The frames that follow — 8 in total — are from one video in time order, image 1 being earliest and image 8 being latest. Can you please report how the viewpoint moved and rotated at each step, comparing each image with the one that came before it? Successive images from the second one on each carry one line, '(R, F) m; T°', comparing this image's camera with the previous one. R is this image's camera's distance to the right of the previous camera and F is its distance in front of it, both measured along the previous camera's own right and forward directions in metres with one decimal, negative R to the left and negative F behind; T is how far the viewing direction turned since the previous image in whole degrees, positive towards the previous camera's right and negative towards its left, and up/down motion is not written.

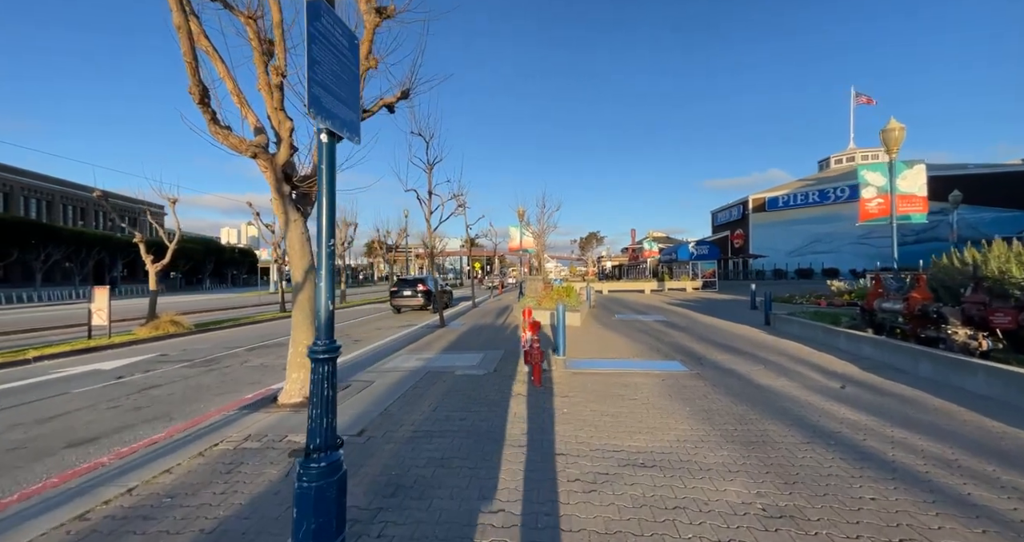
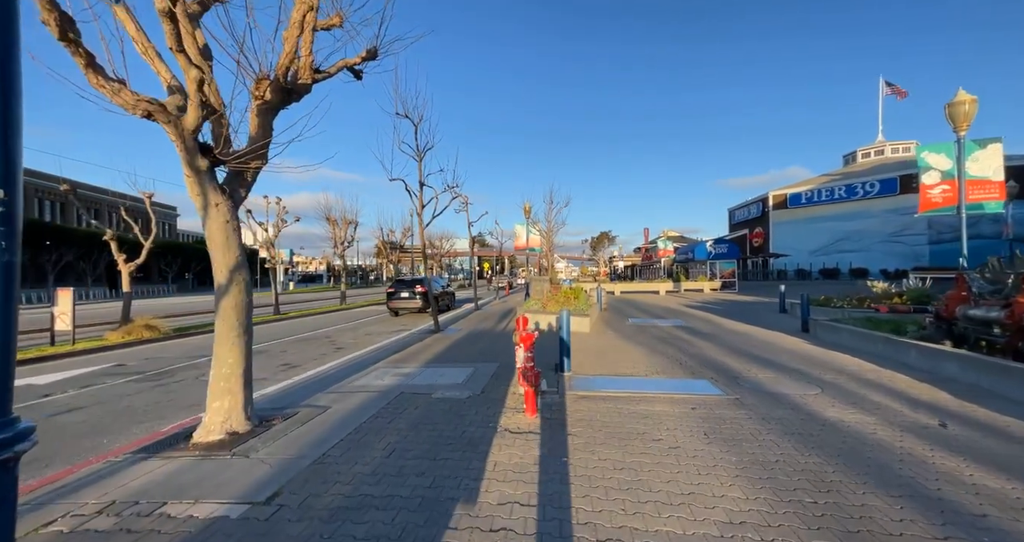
(+0.3, +1.5) m; -2°
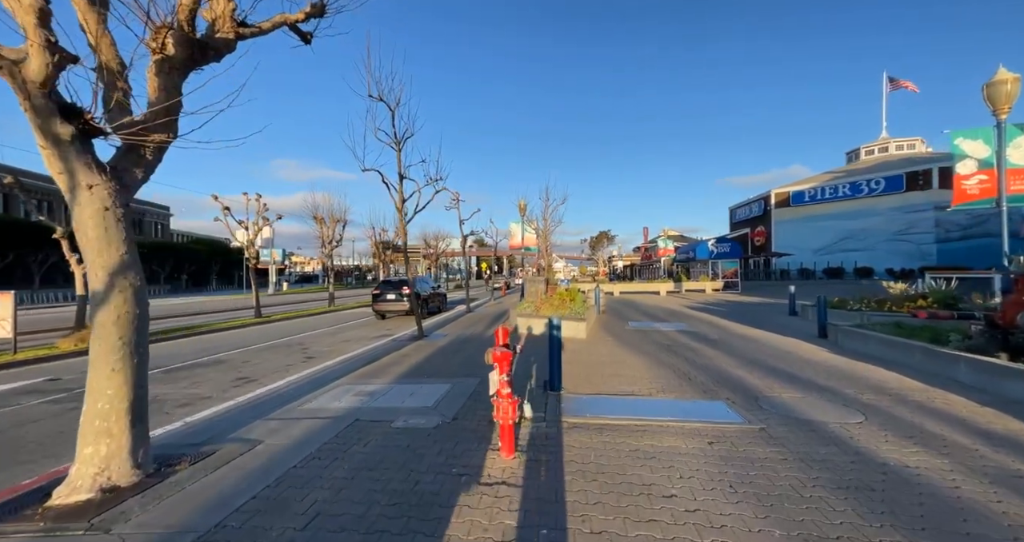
(+0.3, +1.1) m; 0°
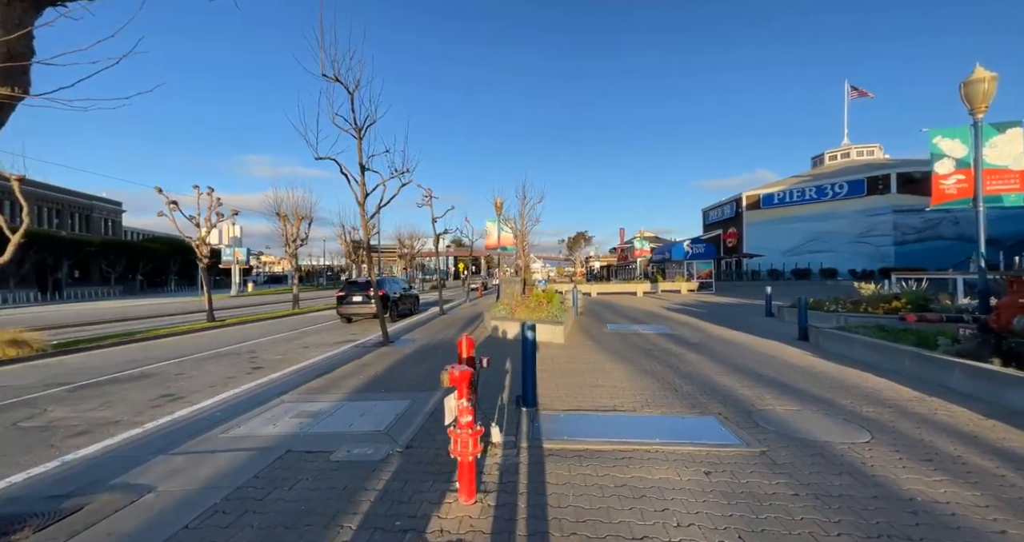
(+0.1, +0.7) m; +3°
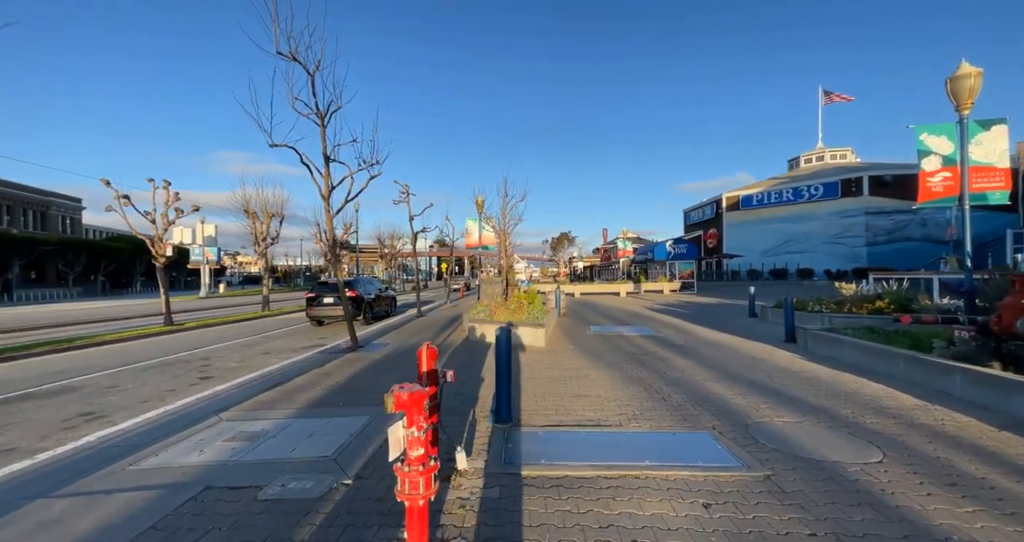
(+0.1, +0.6) m; +2°
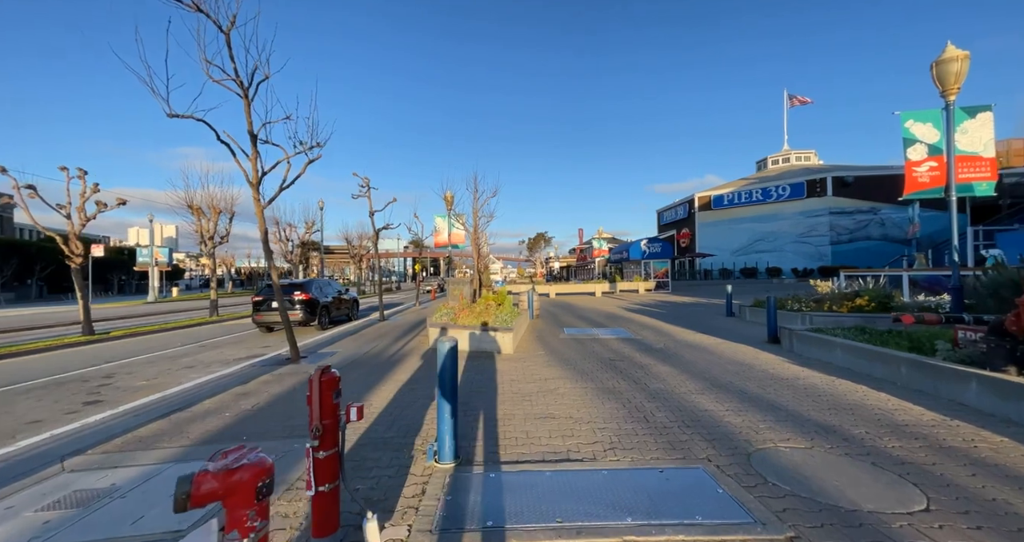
(+0.3, +1.1) m; +3°
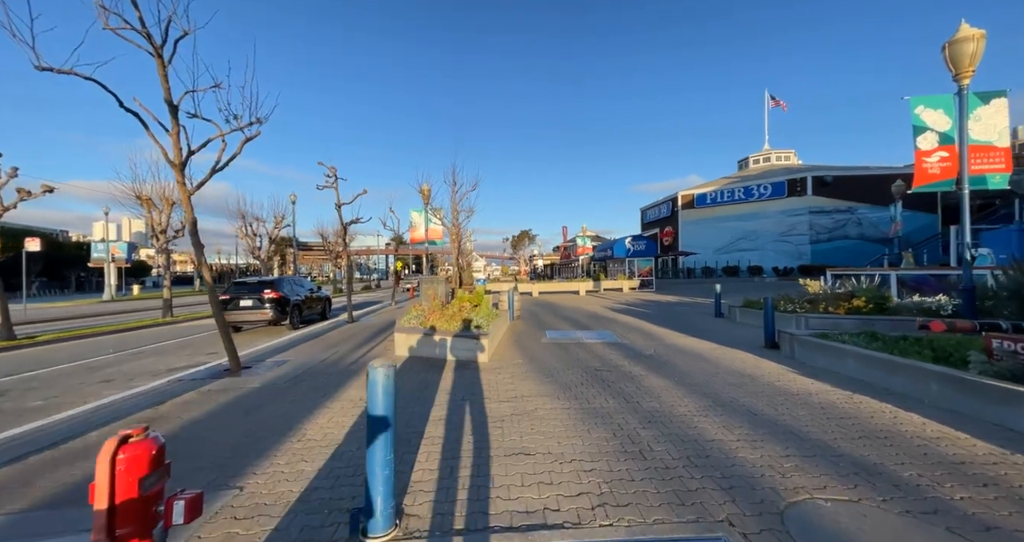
(+0.2, +1.1) m; +2°
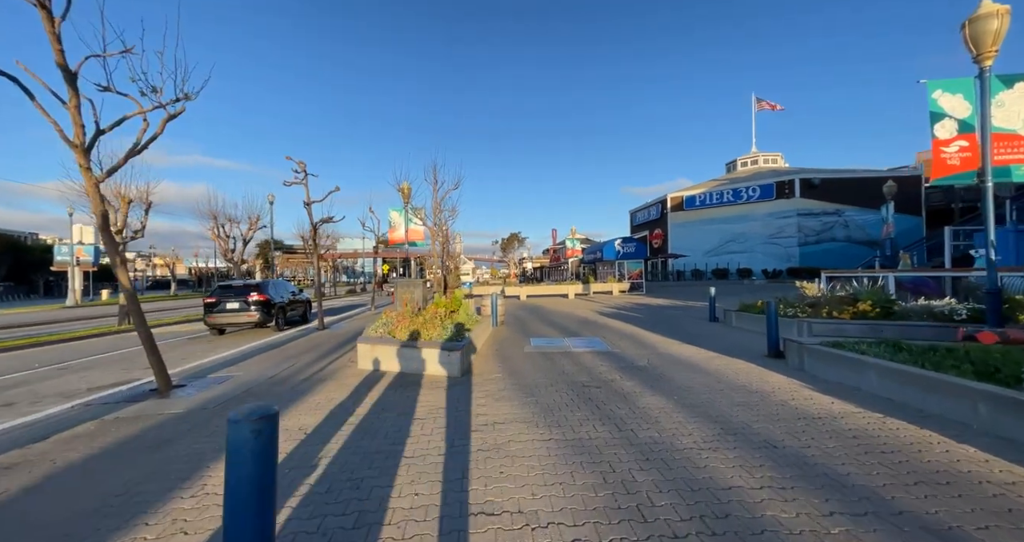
(+0.3, +1.0) m; +1°
